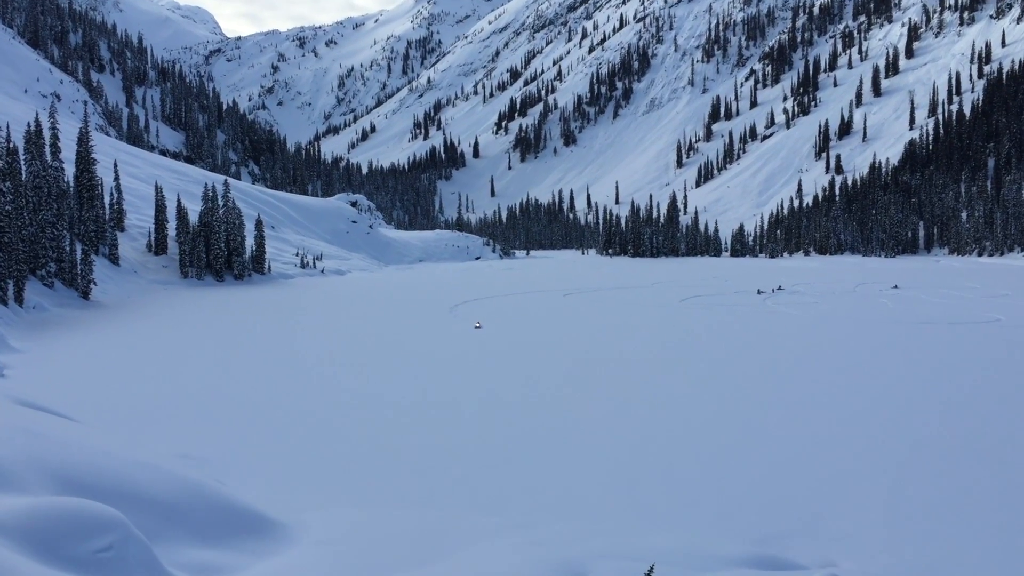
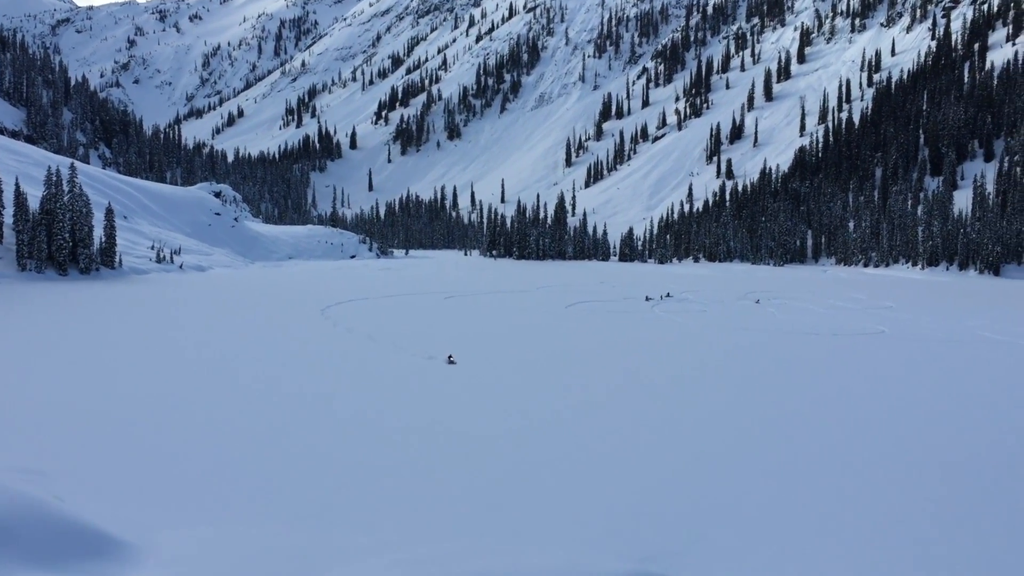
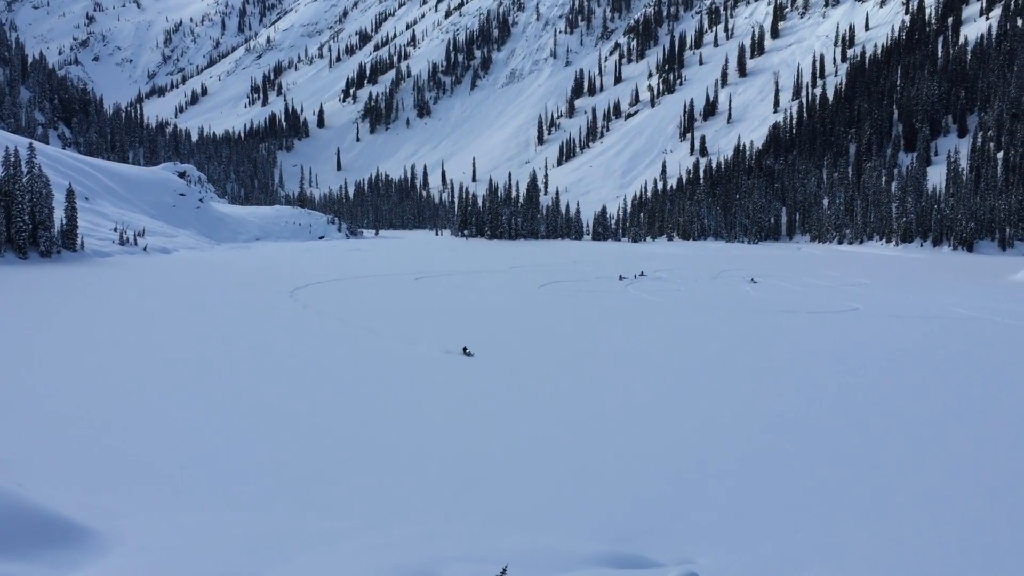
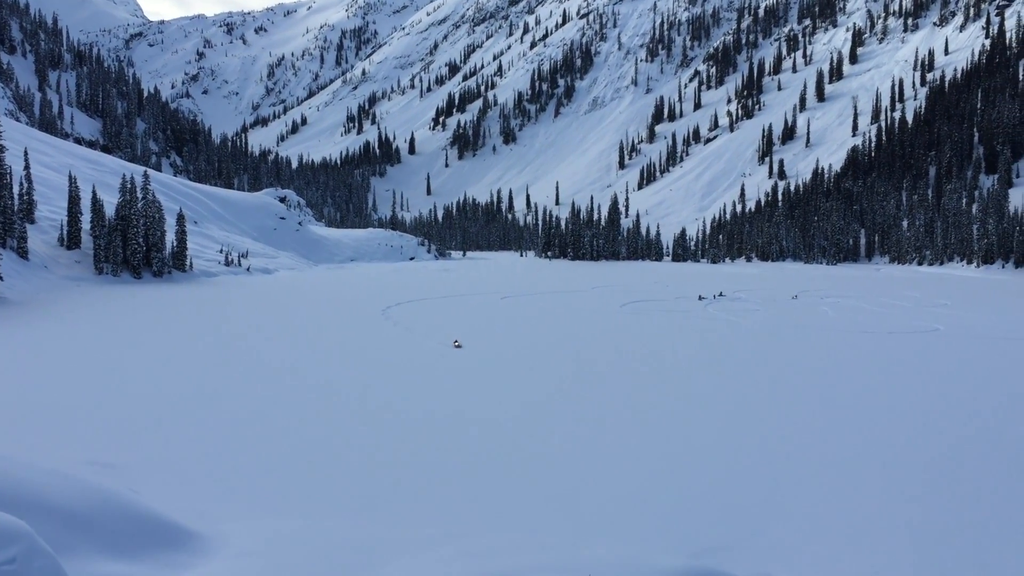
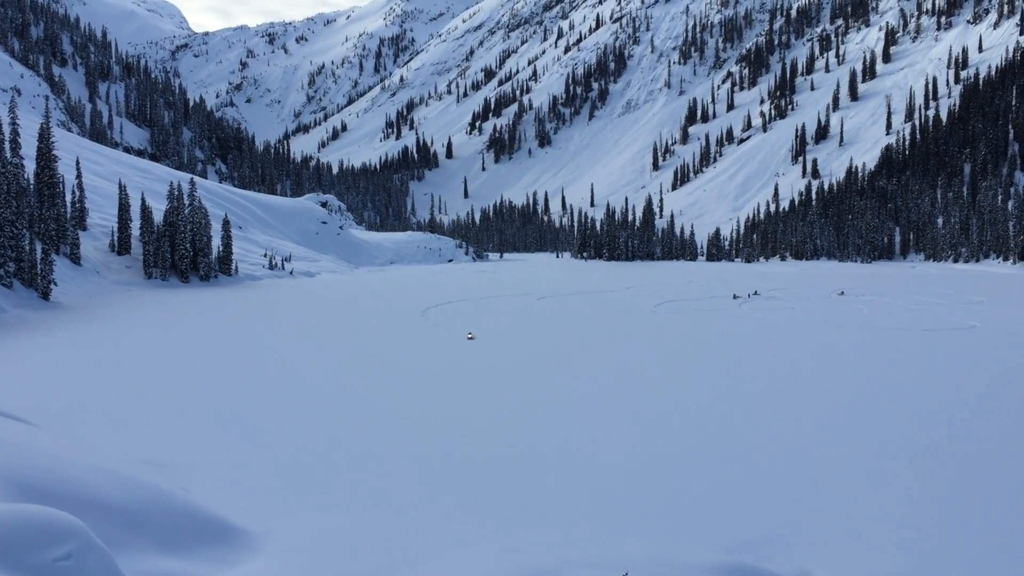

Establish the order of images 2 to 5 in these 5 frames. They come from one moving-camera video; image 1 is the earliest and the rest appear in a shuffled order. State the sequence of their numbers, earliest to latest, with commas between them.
5, 4, 2, 3
